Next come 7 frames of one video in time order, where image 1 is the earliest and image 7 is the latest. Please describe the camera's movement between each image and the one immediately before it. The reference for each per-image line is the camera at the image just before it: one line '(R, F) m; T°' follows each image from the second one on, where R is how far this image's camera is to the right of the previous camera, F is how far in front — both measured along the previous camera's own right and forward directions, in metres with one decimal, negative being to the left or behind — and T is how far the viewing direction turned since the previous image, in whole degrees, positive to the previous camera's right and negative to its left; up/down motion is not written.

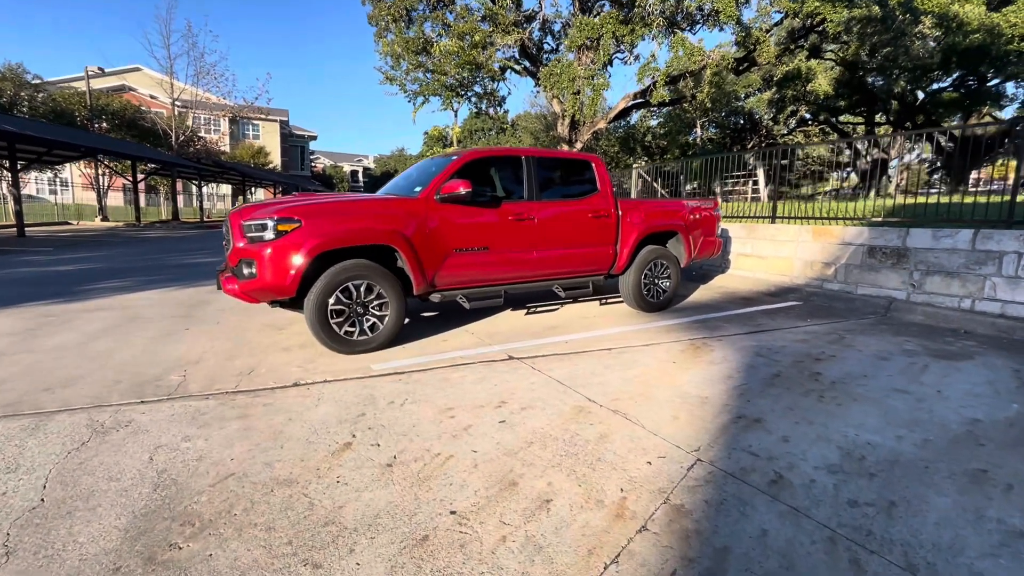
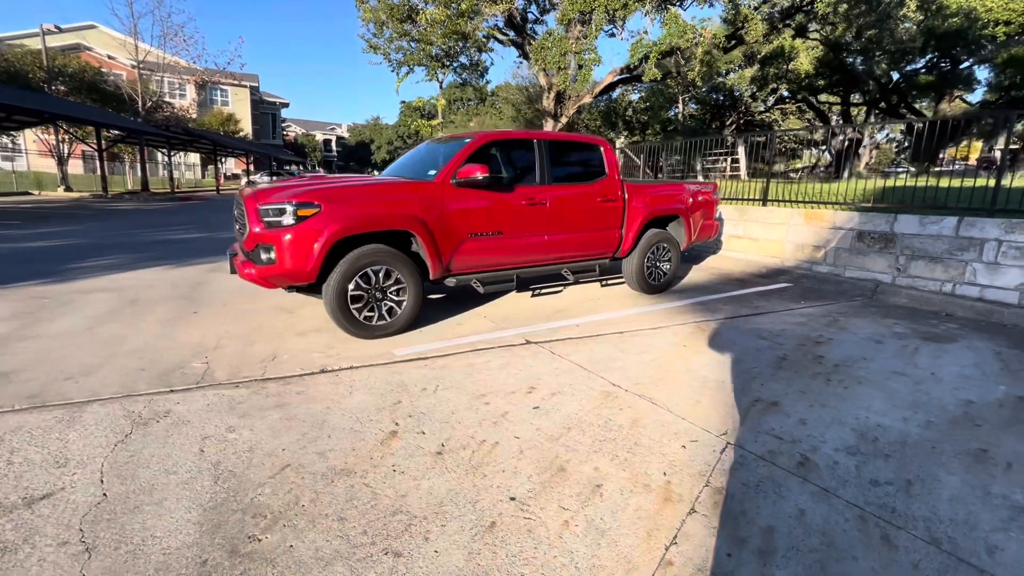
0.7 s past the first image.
(-0.4, -0.1) m; +3°
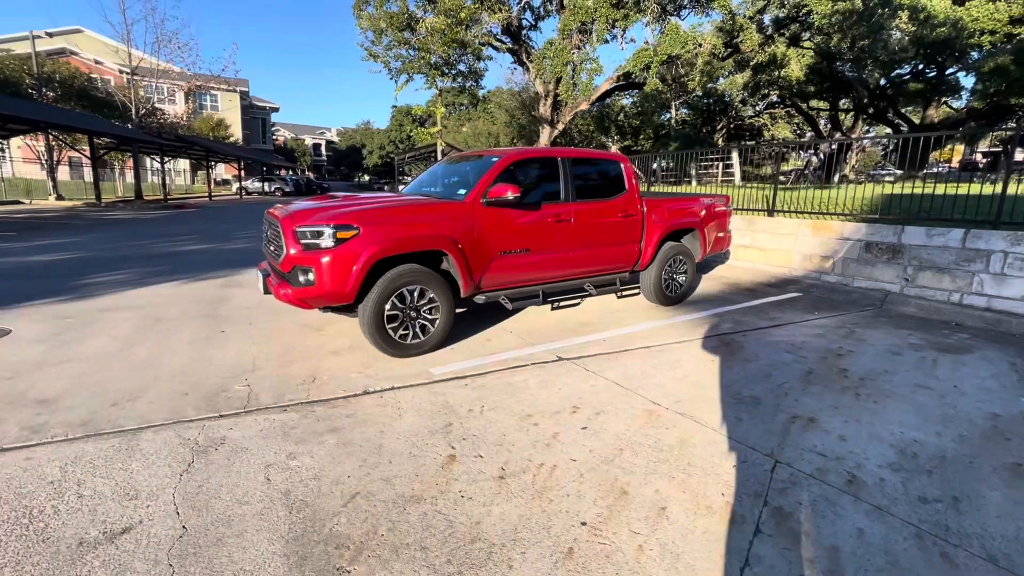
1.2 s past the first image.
(-0.4, -0.1) m; +1°
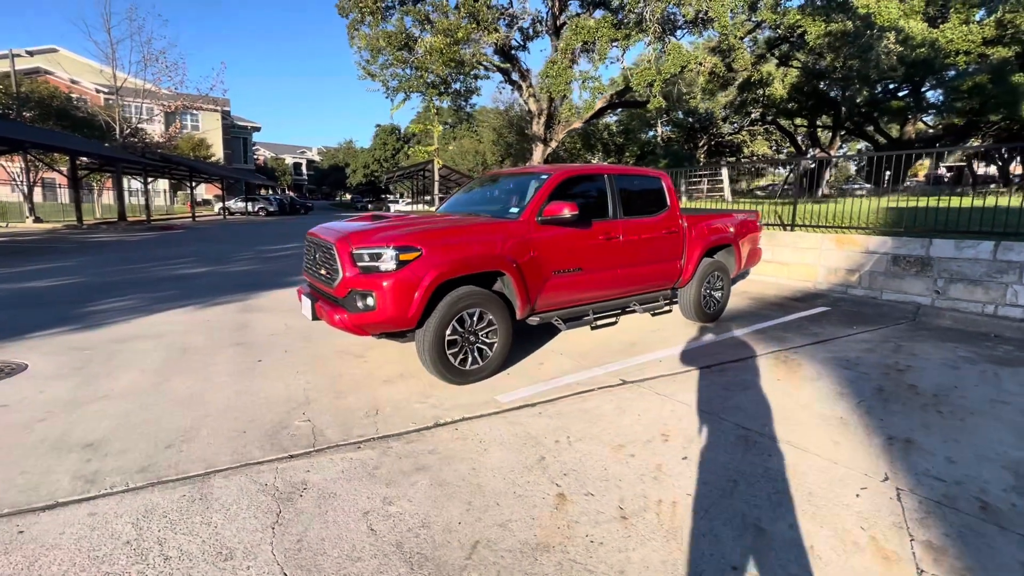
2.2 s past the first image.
(-0.7, +0.2) m; +2°
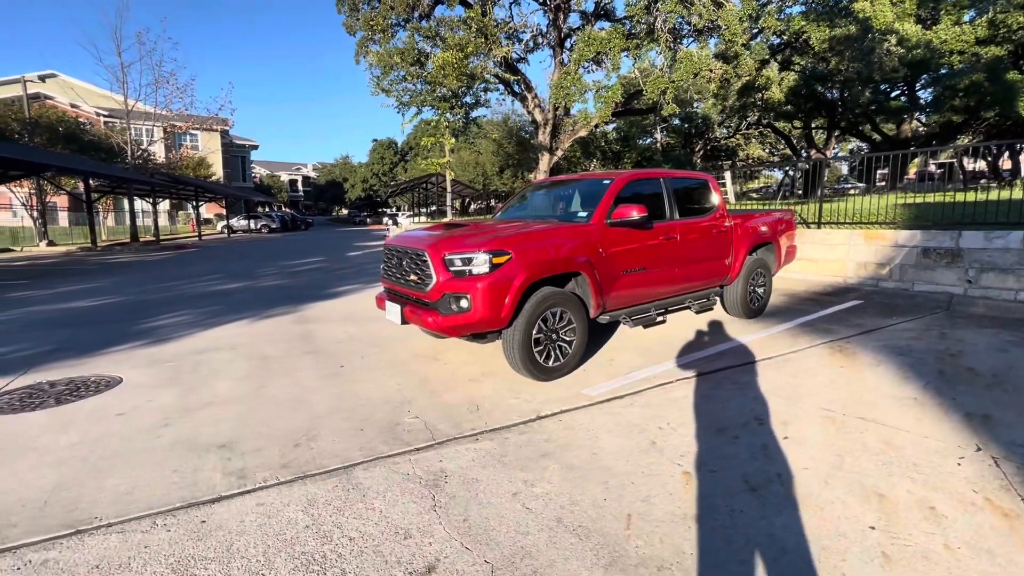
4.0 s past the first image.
(-0.8, -0.2) m; +1°
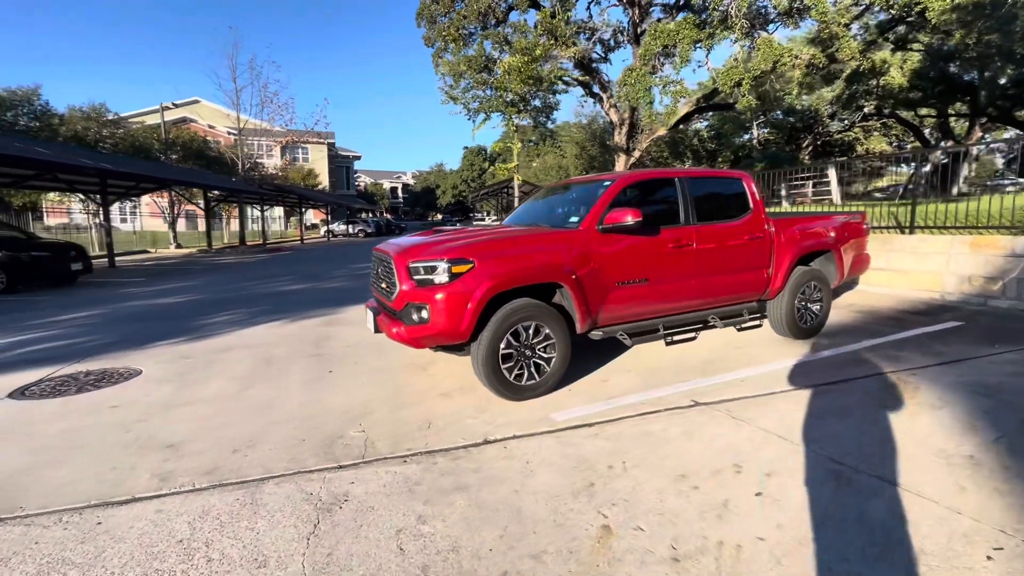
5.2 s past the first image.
(+1.1, +0.4) m; -11°
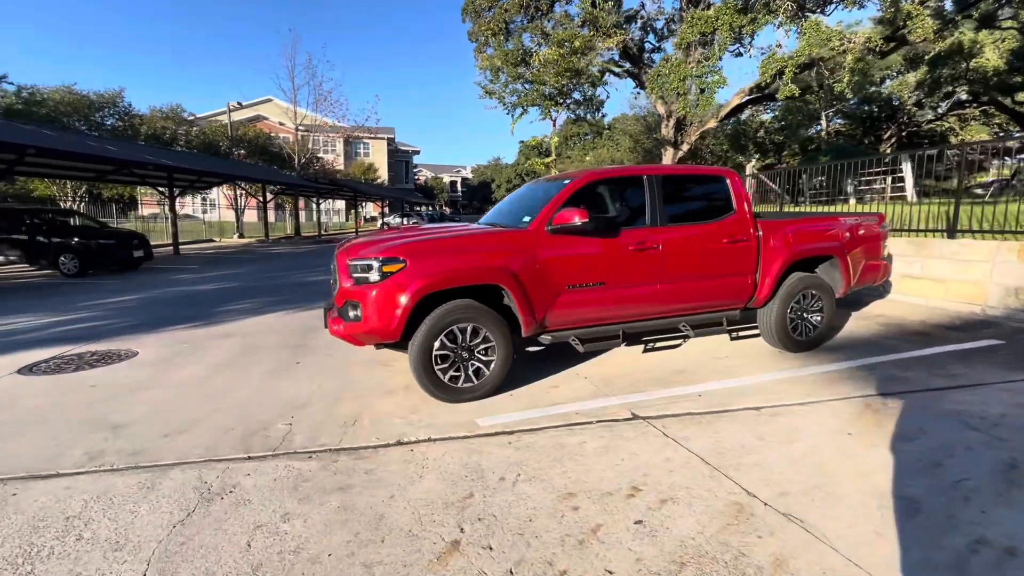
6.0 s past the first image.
(+1.0, +0.2) m; -7°
